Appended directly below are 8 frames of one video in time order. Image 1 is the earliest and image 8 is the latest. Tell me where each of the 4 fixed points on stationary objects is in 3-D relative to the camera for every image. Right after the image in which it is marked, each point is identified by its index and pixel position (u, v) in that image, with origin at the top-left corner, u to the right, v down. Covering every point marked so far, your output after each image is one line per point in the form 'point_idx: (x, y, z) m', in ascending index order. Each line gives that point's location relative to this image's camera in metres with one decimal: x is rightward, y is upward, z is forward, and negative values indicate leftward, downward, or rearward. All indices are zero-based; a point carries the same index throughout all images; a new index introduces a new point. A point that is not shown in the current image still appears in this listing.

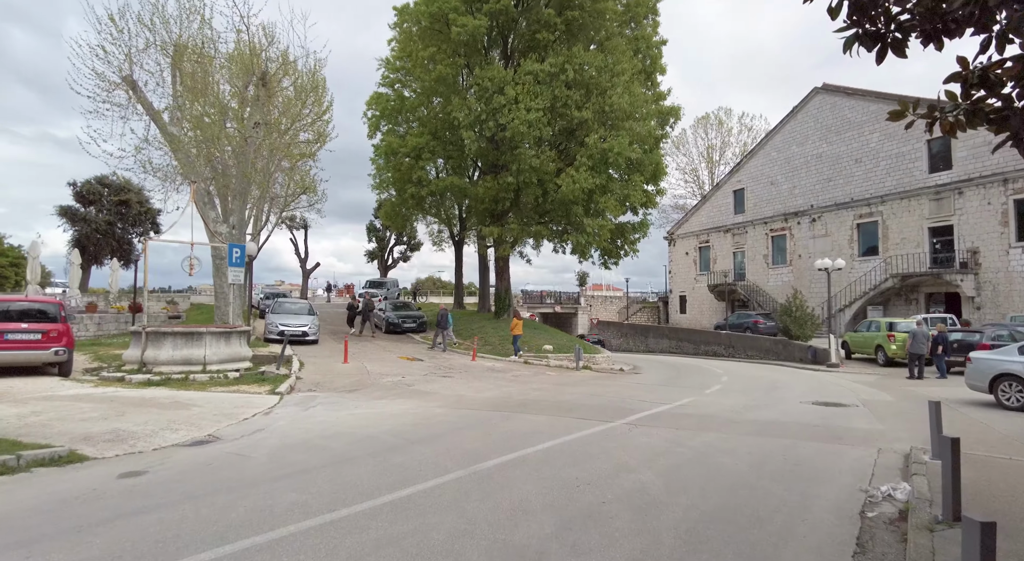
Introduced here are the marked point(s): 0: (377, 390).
0: (-2.9, -2.4, +12.4) m
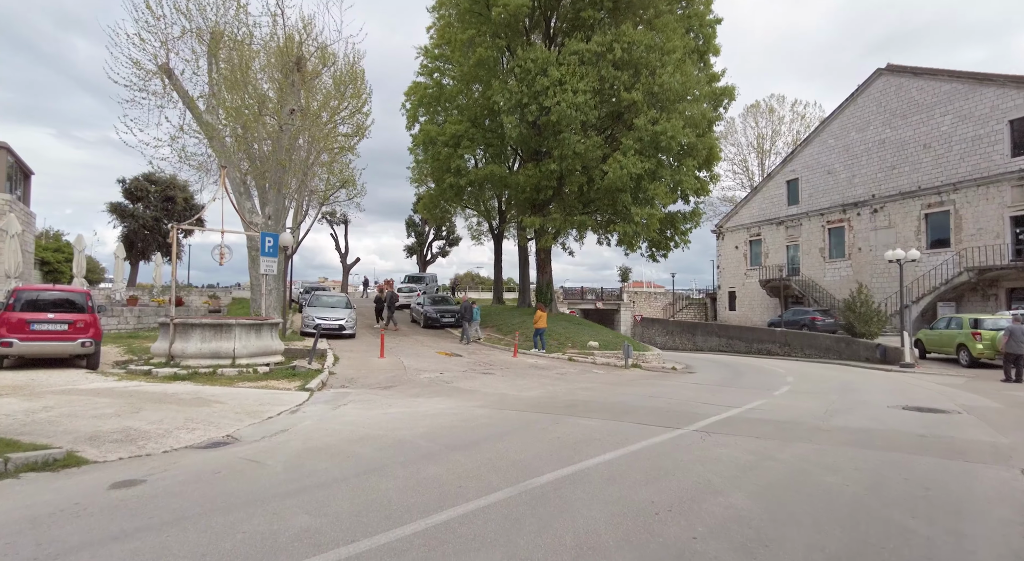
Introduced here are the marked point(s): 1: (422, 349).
0: (-2.0, -2.1, +11.5) m
1: (-2.8, -2.2, +18.0) m
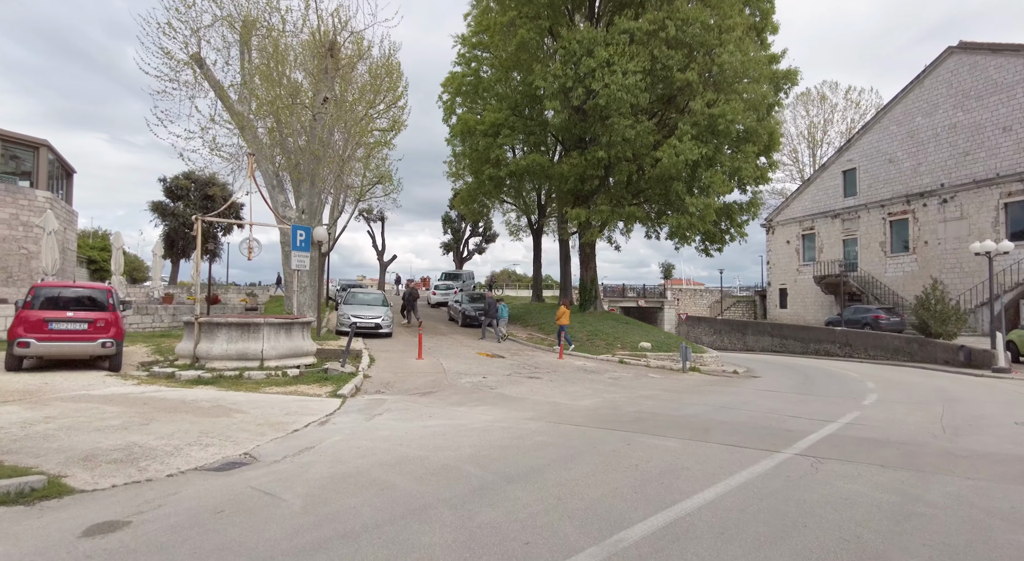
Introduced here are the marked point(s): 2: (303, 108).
0: (-1.1, -2.0, +10.3) m
1: (-1.5, -2.0, +16.9) m
2: (-7.2, +5.9, +19.8) m
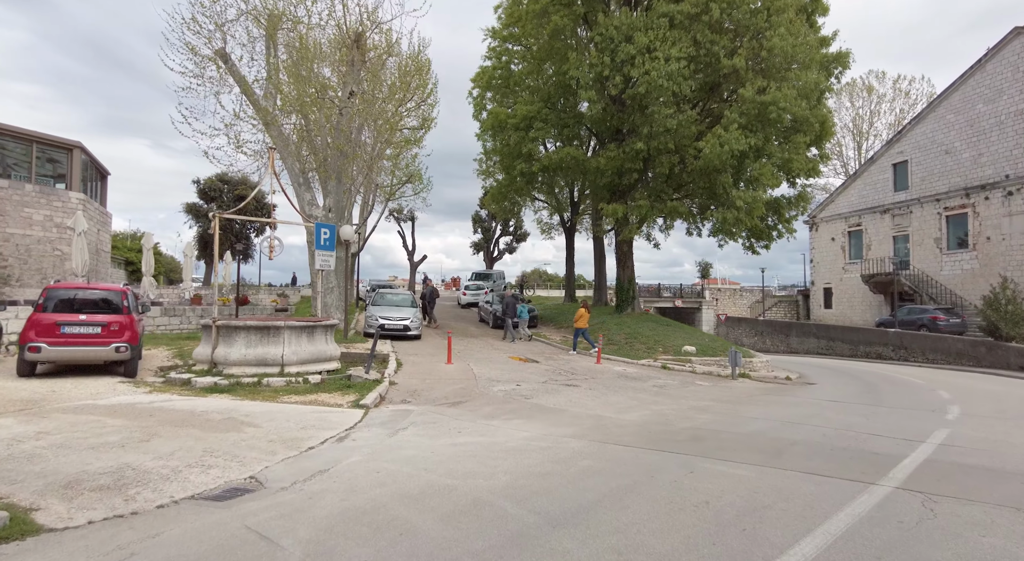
0: (-0.4, -2.0, +9.5) m
1: (-0.5, -2.0, +16.0) m
2: (-6.1, +5.9, +19.2) m
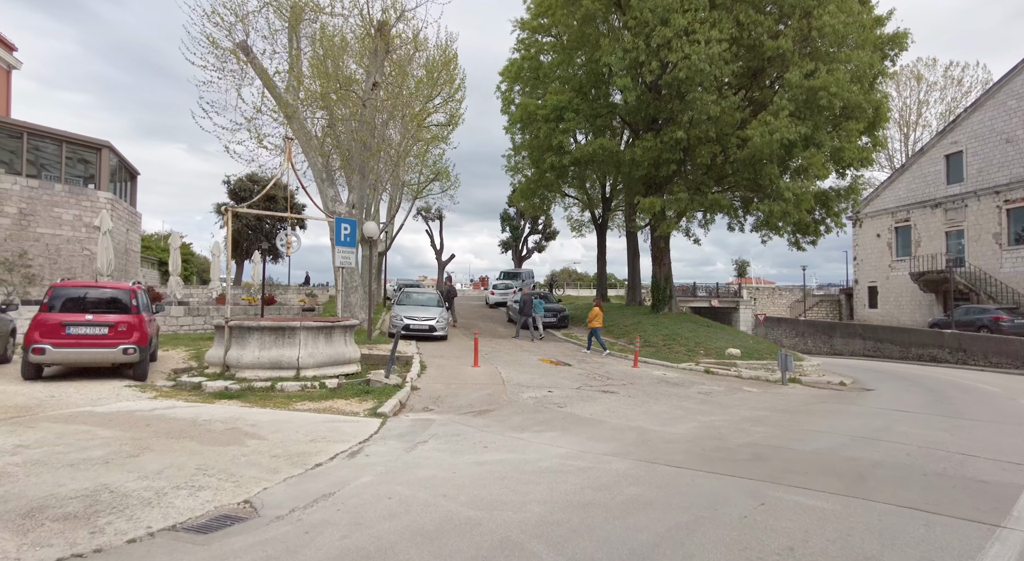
0: (0.0, -2.0, +8.6) m
1: (+0.3, -2.0, +15.2) m
2: (-5.2, +6.0, +18.6) m
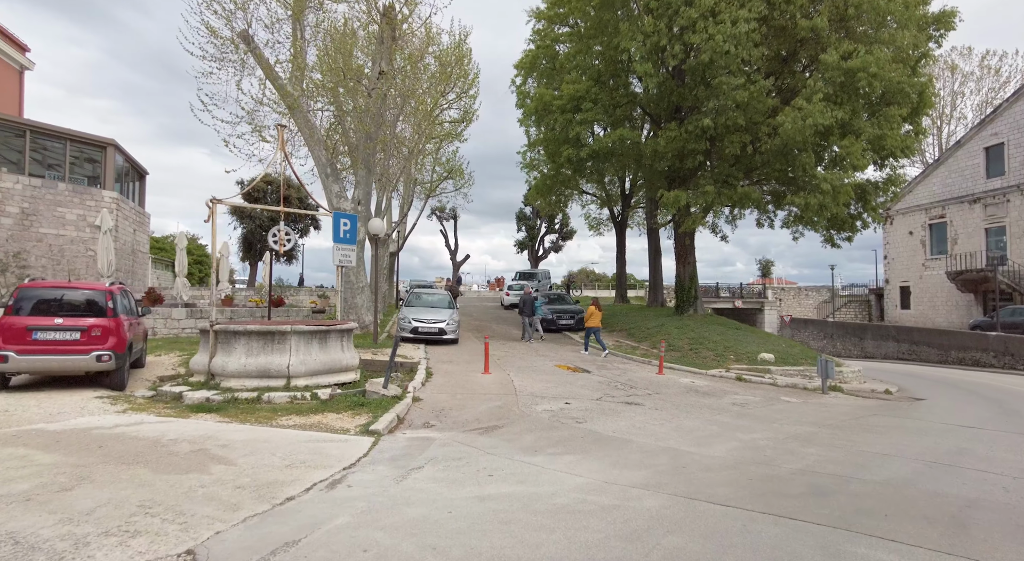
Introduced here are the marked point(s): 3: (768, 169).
0: (+0.2, -2.0, +7.5) m
1: (+0.6, -2.0, +14.1) m
2: (-4.7, +5.9, +17.7) m
3: (+7.6, +3.3, +17.3) m
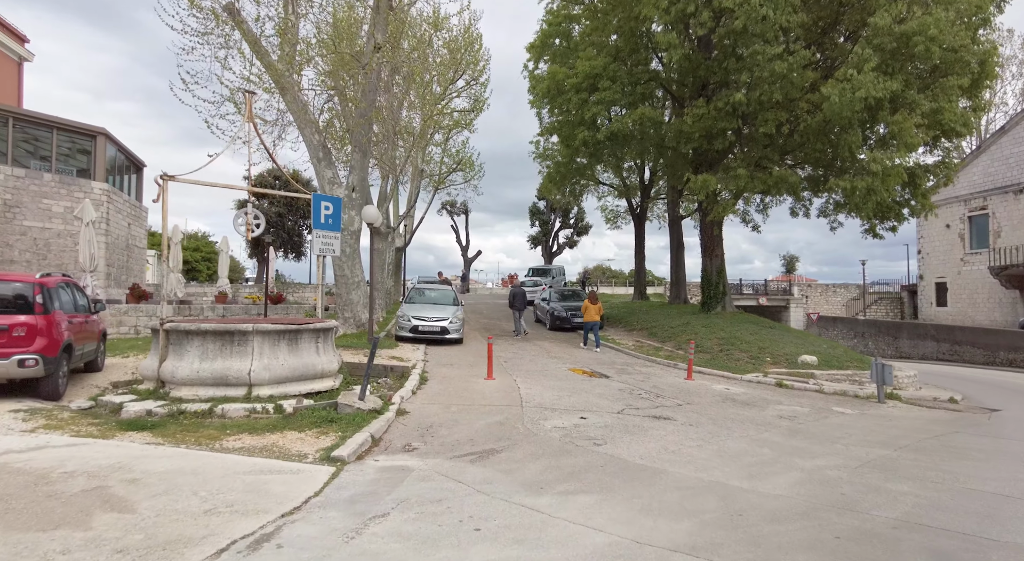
0: (+0.2, -1.8, +6.0) m
1: (+0.8, -1.8, +12.5) m
2: (-4.4, +6.1, +16.3) m
3: (+7.9, +3.5, +15.5) m
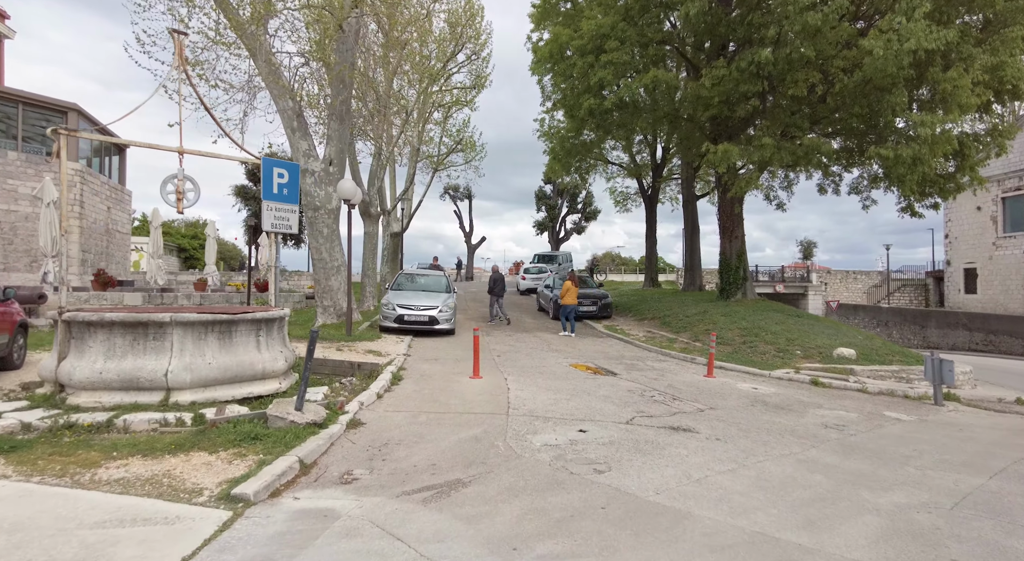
0: (0.0, -1.6, +4.4) m
1: (+0.7, -1.5, +11.0) m
2: (-4.5, +6.5, +14.7) m
3: (+7.8, +3.9, +13.7) m
